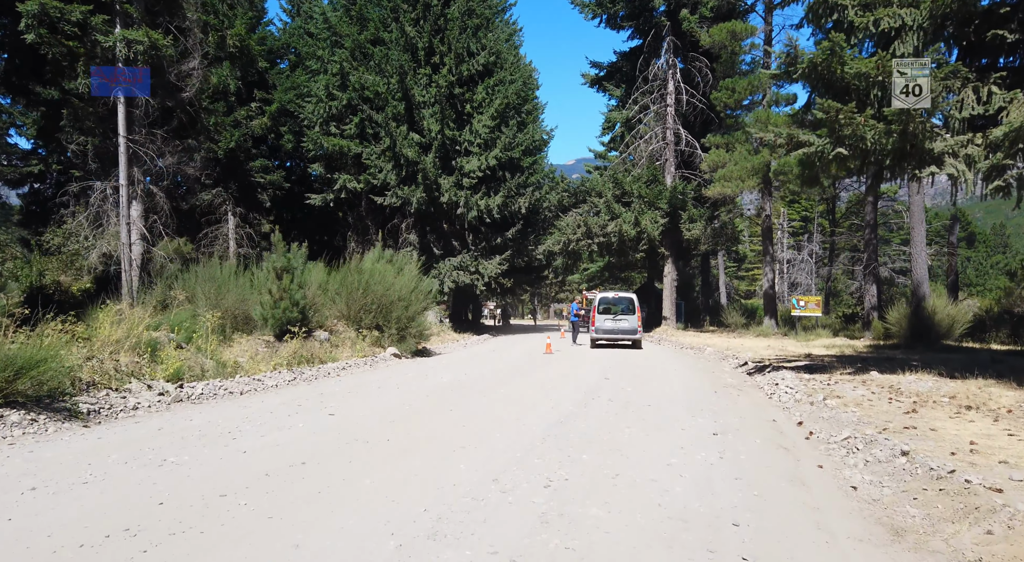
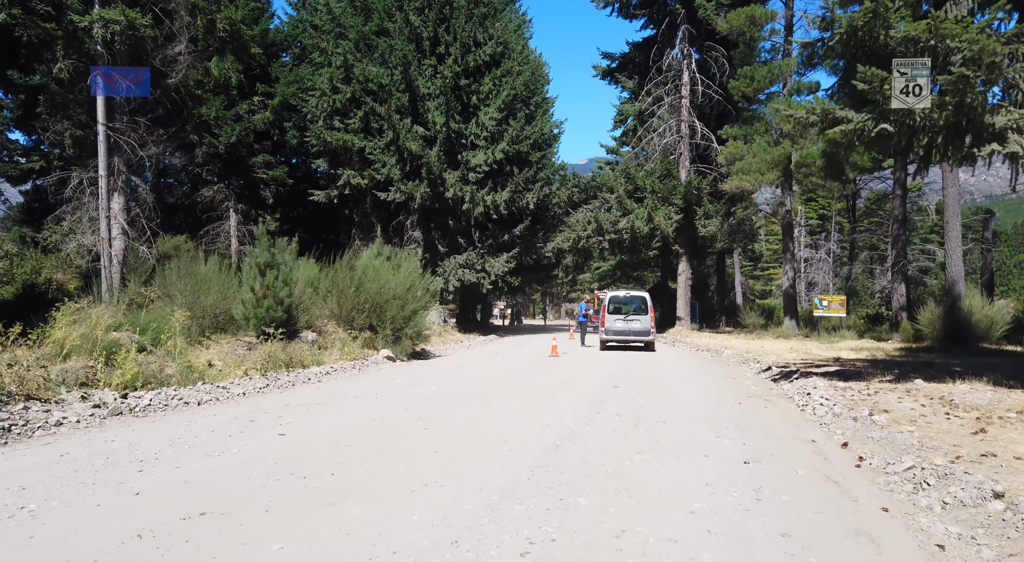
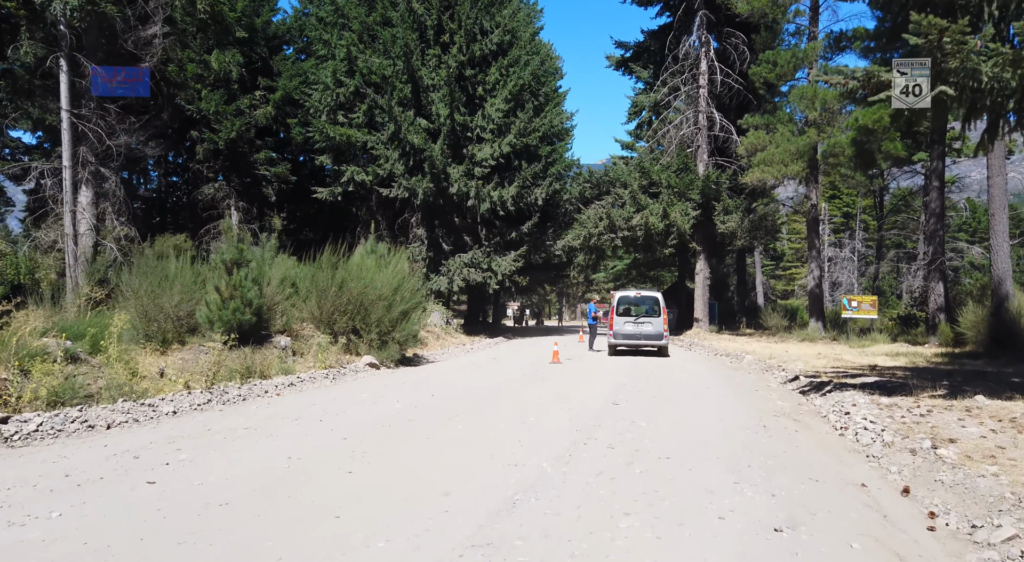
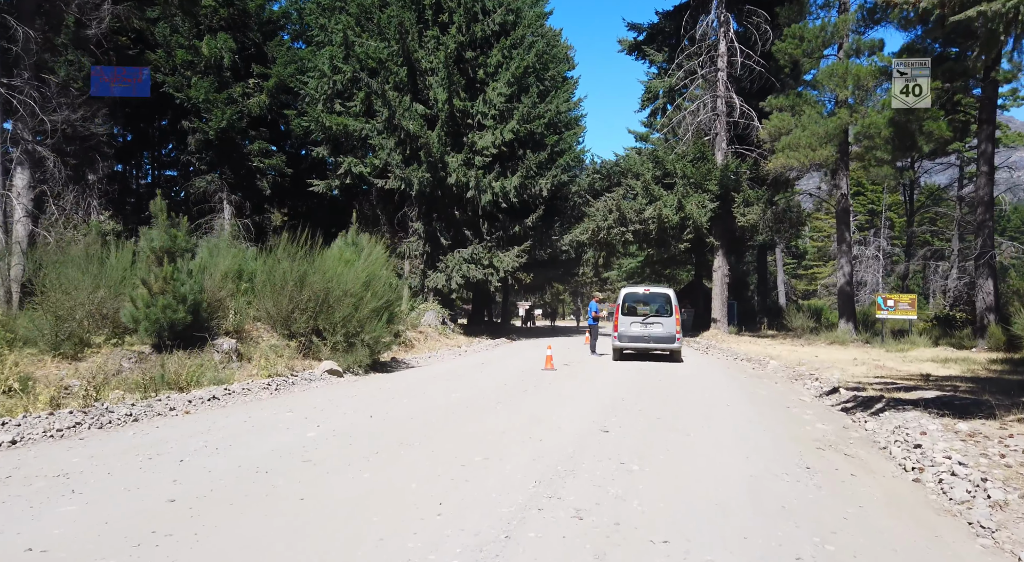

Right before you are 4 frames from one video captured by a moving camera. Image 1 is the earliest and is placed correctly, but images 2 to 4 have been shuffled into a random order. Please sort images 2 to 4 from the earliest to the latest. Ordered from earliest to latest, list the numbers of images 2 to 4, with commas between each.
2, 3, 4
